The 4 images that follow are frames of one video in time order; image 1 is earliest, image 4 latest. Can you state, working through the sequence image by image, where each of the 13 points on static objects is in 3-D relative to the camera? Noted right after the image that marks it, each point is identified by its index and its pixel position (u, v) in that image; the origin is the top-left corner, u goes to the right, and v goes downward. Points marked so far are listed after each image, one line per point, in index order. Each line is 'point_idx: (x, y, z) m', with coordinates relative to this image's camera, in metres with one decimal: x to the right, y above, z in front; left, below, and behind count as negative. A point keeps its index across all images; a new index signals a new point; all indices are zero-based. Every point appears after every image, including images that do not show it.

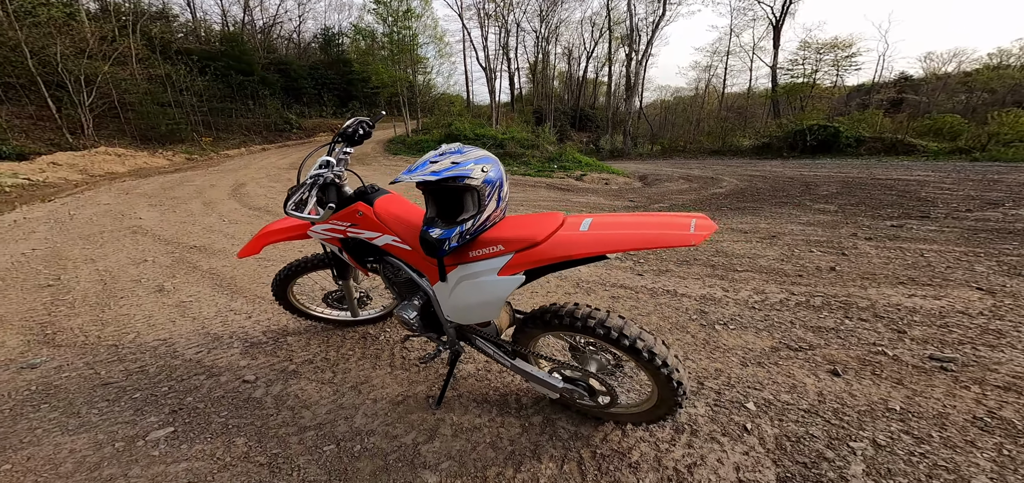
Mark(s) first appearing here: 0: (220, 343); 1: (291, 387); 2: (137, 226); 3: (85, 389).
0: (-2.4, -0.7, +3.2) m
1: (-1.4, -0.9, +2.5) m
2: (-5.8, +0.4, +6.8) m
3: (-3.0, -1.0, +2.8) m
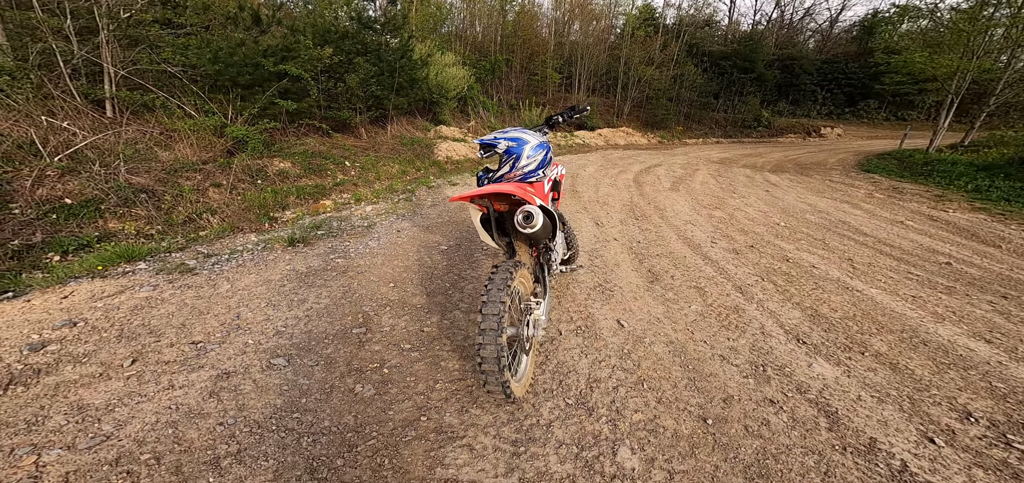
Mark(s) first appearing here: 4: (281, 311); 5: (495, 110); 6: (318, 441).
0: (+0.1, +0.2, +5.1) m
1: (-0.2, -0.2, +4.0) m
2: (+2.6, +1.6, +9.3) m
3: (-0.5, +0.2, +5.6) m
4: (-1.7, -0.5, +2.9) m
5: (-0.8, +4.4, +13.0) m
6: (-0.9, -0.9, +1.8) m
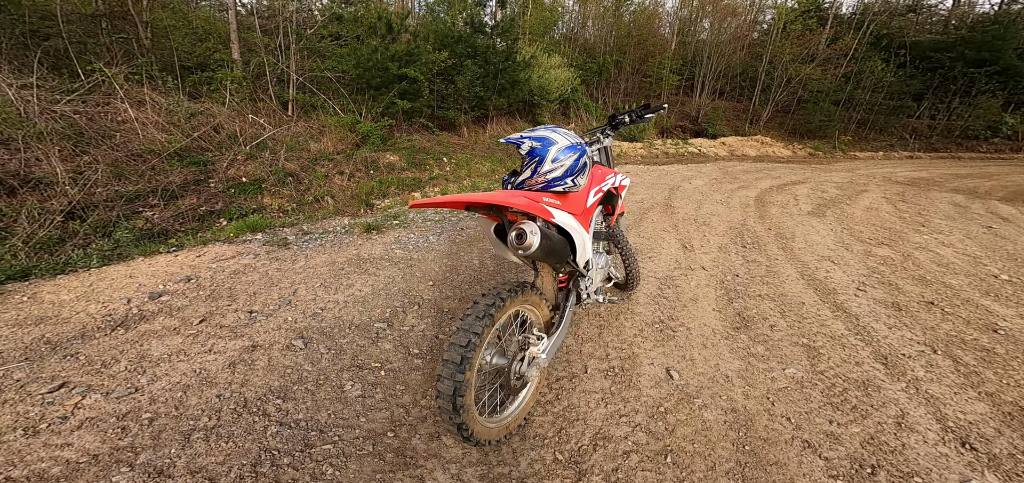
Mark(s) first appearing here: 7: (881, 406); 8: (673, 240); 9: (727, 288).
0: (+1.0, 0.0, +4.7) m
1: (+0.3, -0.3, +3.7) m
2: (+4.7, +1.0, +8.0) m
3: (+0.5, +0.1, +5.3) m
4: (-1.5, -0.4, +3.1) m
5: (+2.8, +4.1, +12.5) m
6: (-1.0, -0.9, +1.8) m
7: (+2.1, -1.0, +2.3) m
8: (+2.0, 0.0, +4.8) m
9: (+2.1, -0.4, +3.7) m
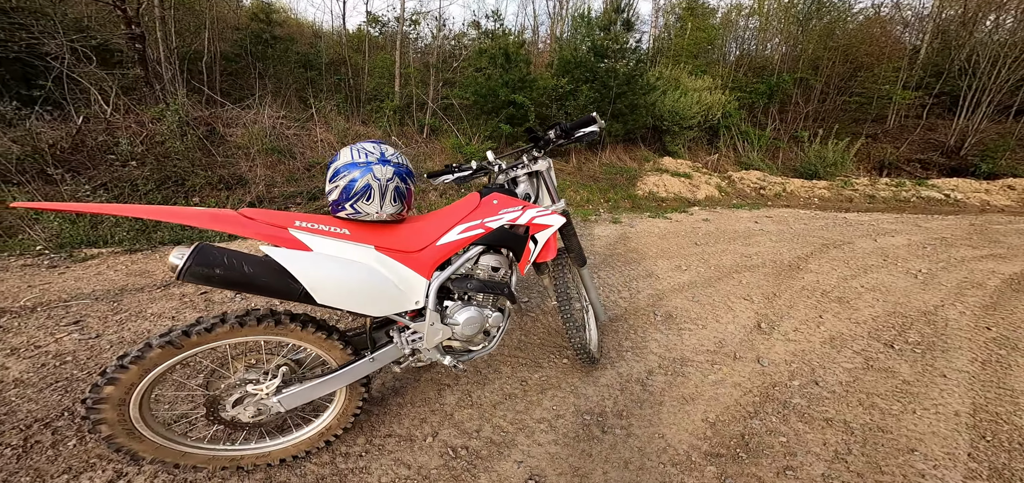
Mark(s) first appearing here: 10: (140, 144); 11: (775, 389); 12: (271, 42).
0: (+1.2, -0.5, +3.8) m
1: (+0.1, -0.6, +3.2) m
2: (+6.1, -0.3, +5.0) m
3: (+1.0, -0.4, +4.5) m
4: (-1.8, -0.4, +3.5) m
5: (+6.9, +2.6, +10.0) m
6: (-2.1, -0.8, +2.1) m
7: (+1.0, -1.4, +1.1) m
8: (+2.1, -0.6, +3.4) m
9: (+1.6, -1.0, +2.4) m
10: (-5.2, +1.4, +5.4) m
11: (+1.7, -1.0, +2.5) m
12: (-5.4, +4.4, +8.5) m
